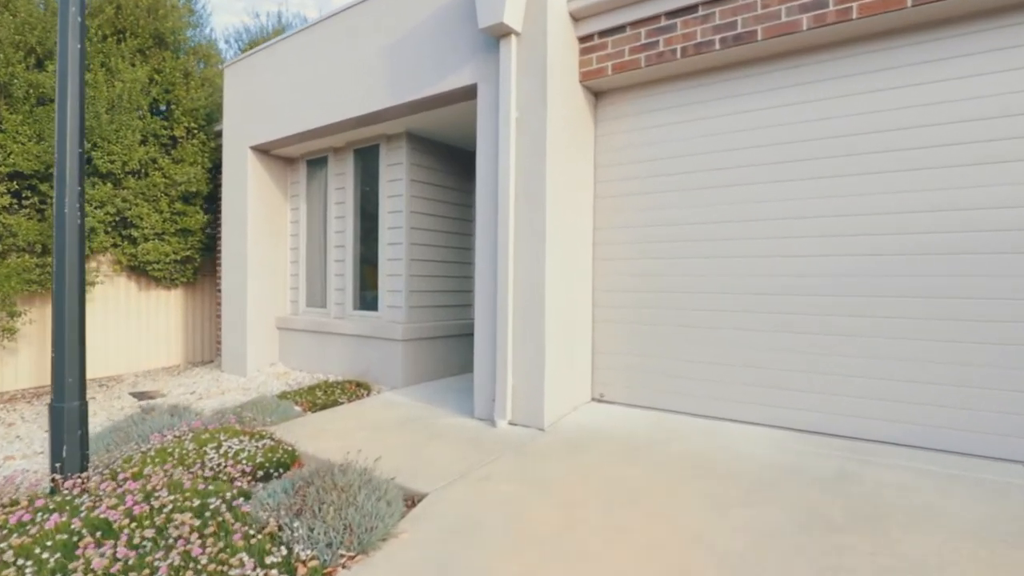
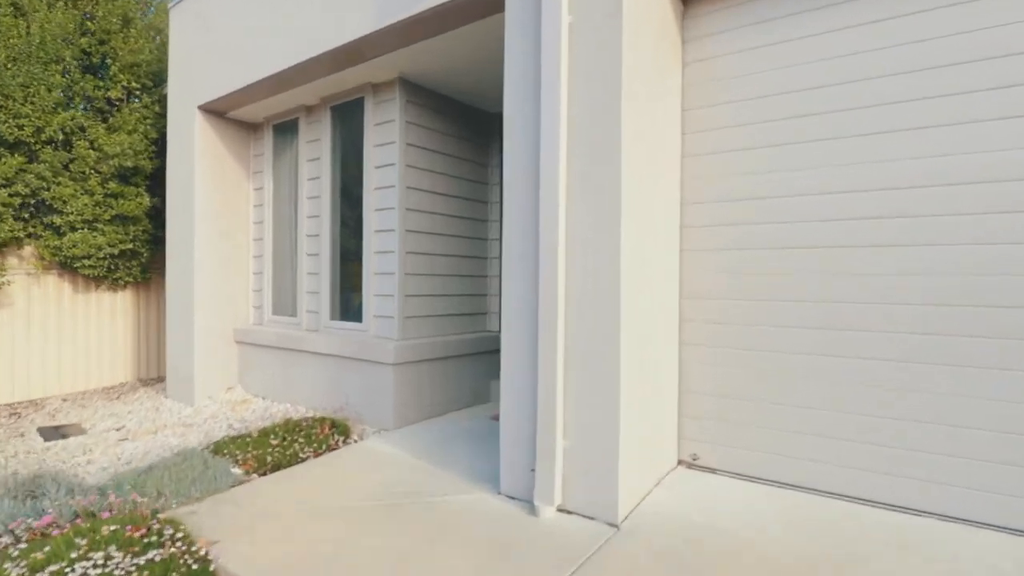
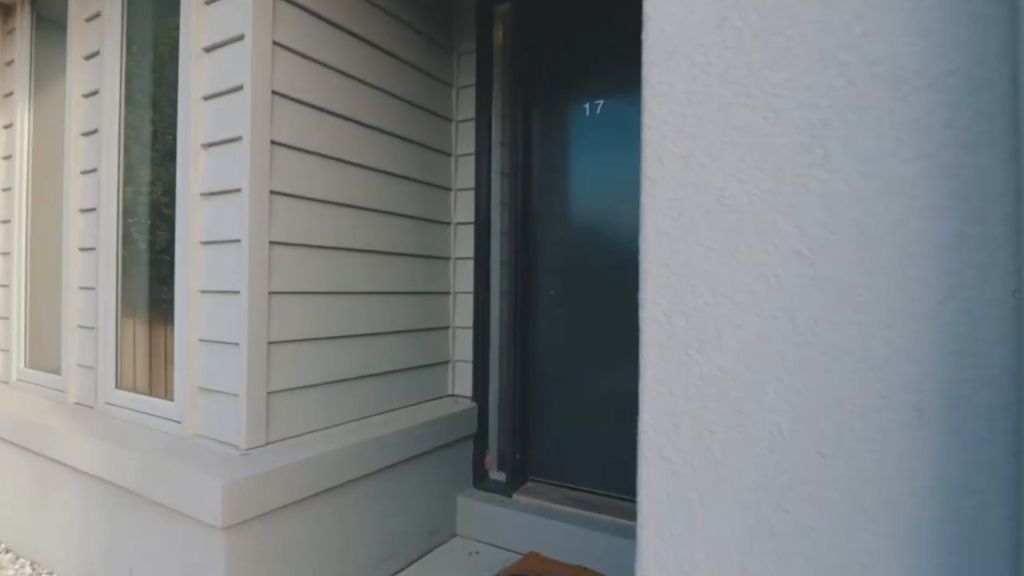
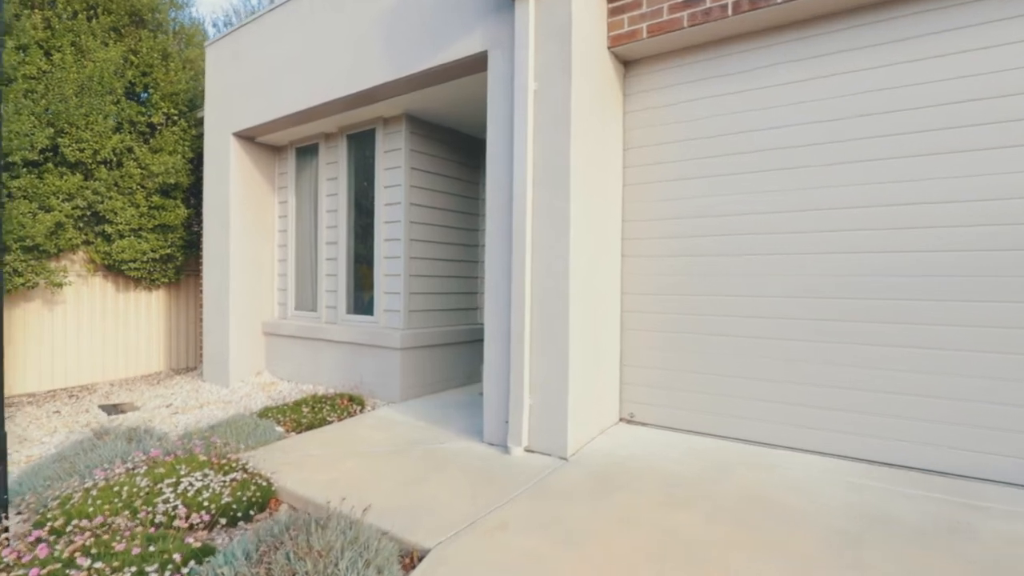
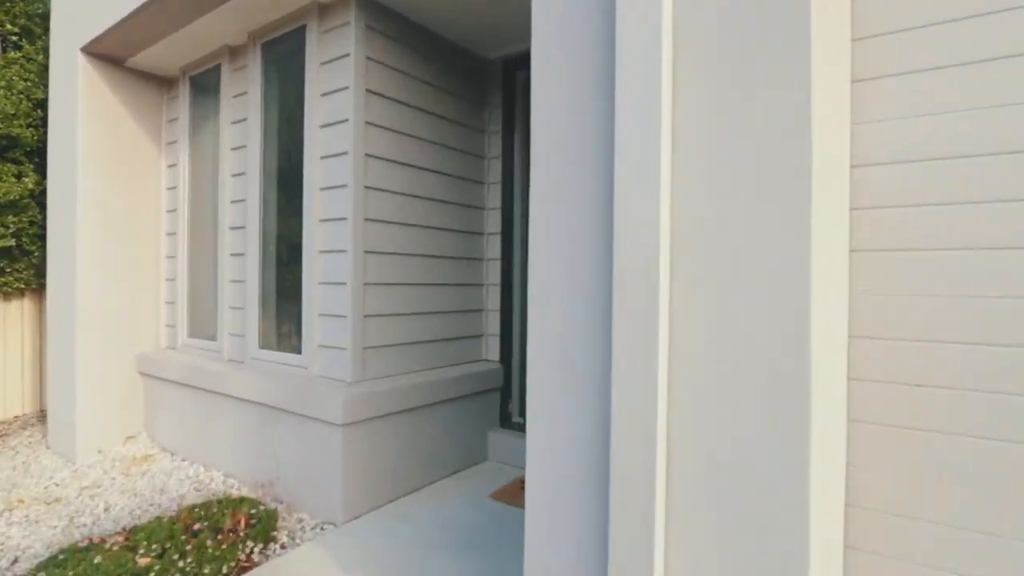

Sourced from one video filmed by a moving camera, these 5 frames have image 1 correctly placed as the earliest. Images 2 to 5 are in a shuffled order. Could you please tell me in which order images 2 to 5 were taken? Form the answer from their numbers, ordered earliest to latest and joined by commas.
4, 2, 5, 3
